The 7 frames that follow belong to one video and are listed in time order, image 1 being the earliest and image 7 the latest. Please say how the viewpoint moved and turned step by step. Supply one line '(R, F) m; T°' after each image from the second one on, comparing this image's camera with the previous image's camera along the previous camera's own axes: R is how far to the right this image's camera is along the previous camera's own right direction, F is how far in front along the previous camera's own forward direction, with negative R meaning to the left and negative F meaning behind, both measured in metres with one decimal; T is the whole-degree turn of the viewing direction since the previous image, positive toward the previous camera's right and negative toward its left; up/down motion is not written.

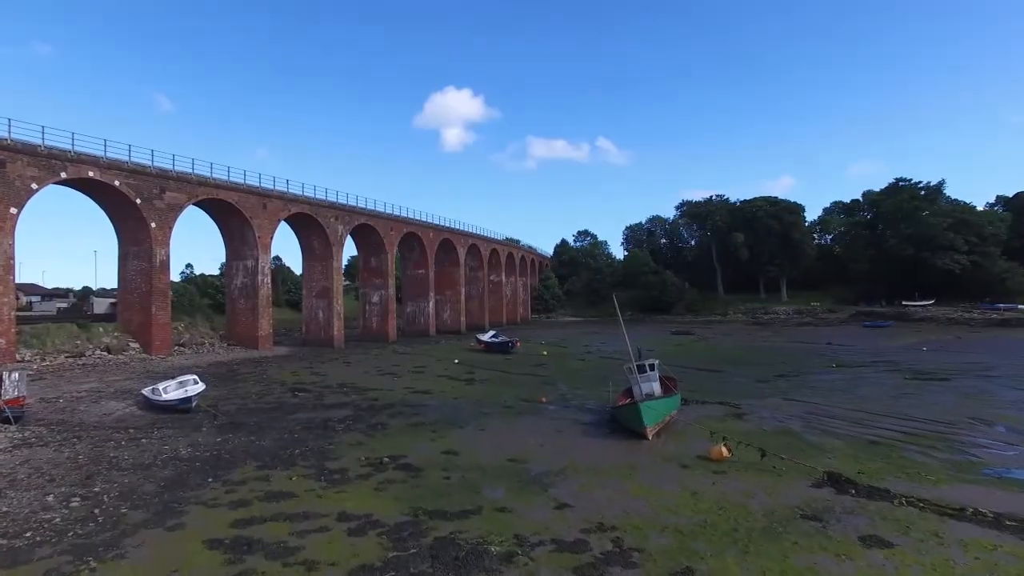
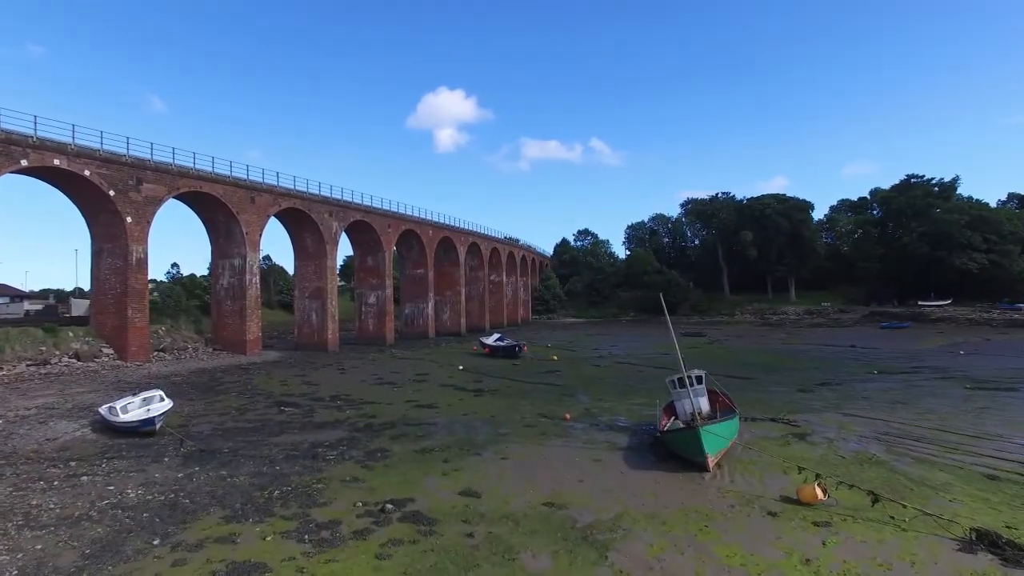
(-0.6, +2.1) m; 0°
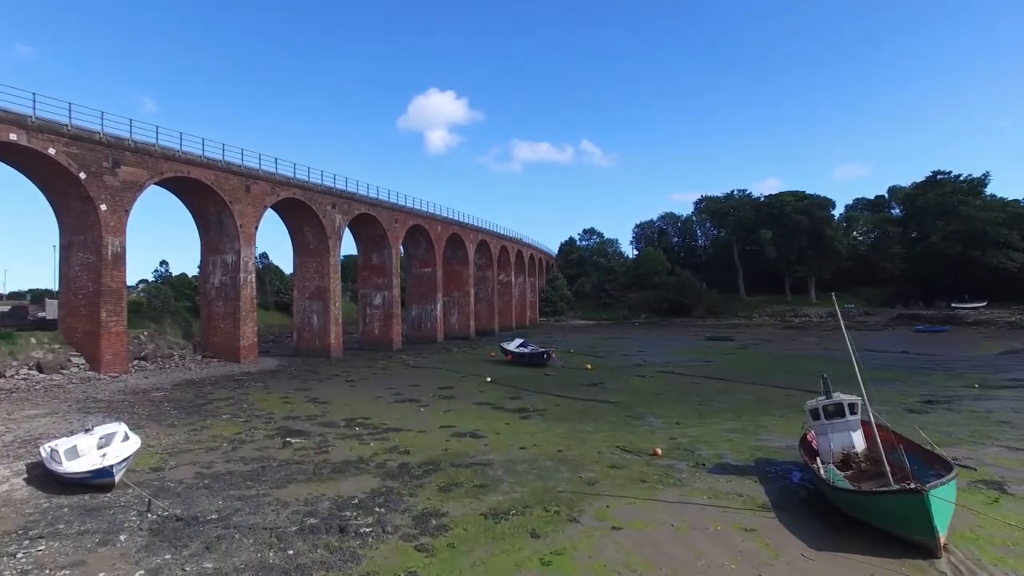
(-1.5, +3.1) m; +1°
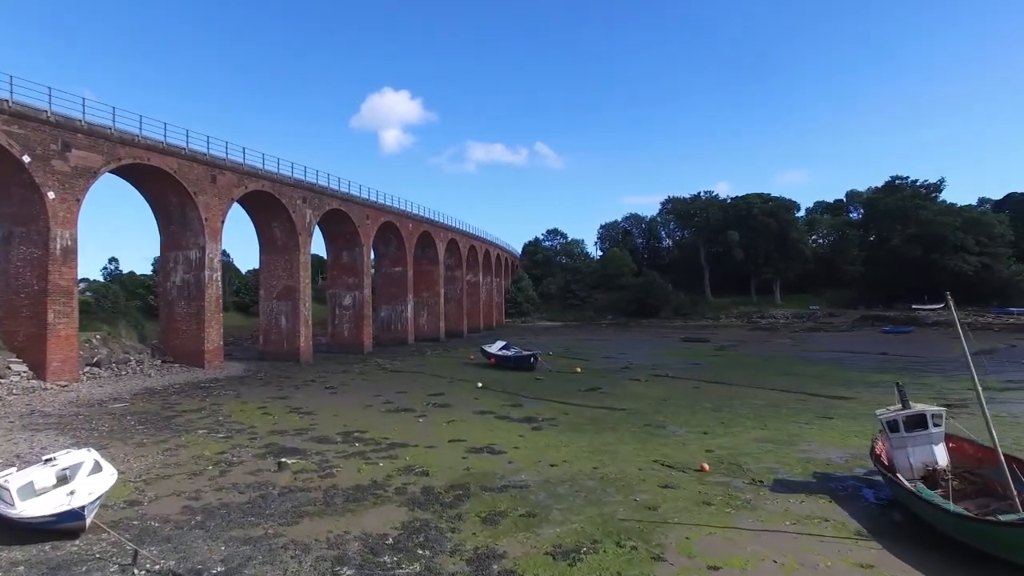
(-1.3, +1.2) m; +4°
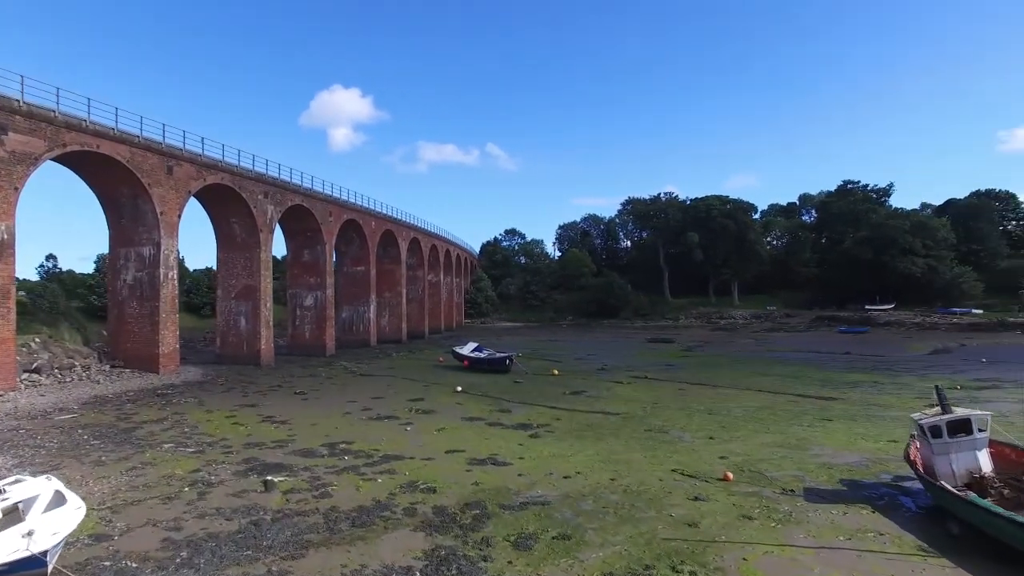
(-0.9, +0.8) m; +4°
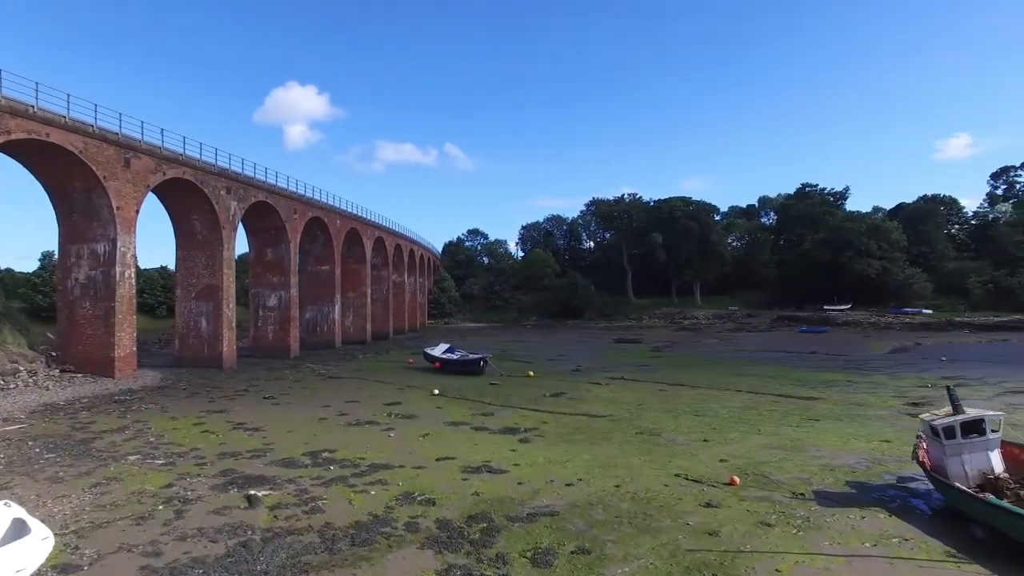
(-0.6, +0.5) m; +4°
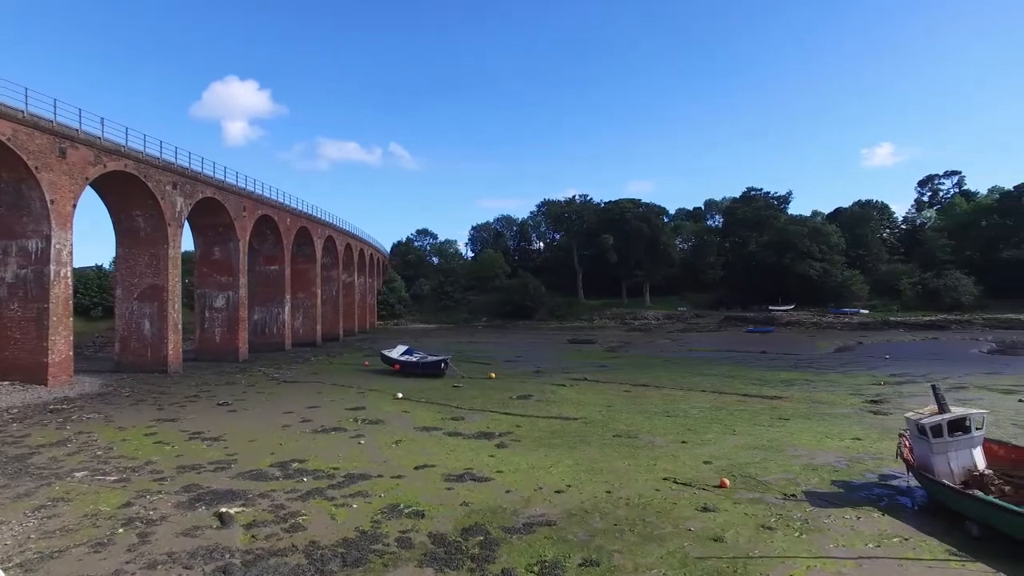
(-0.6, +0.4) m; +5°
